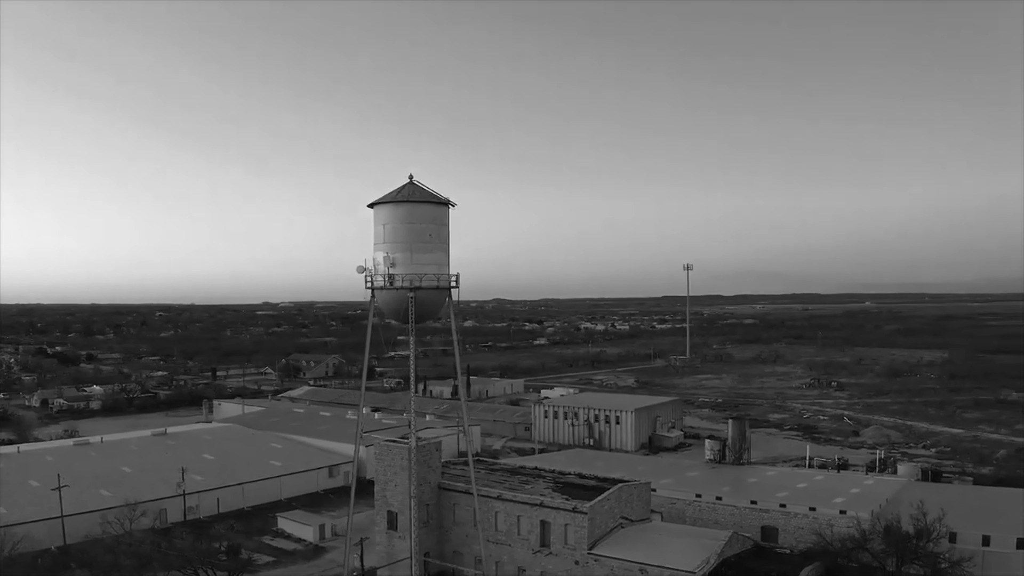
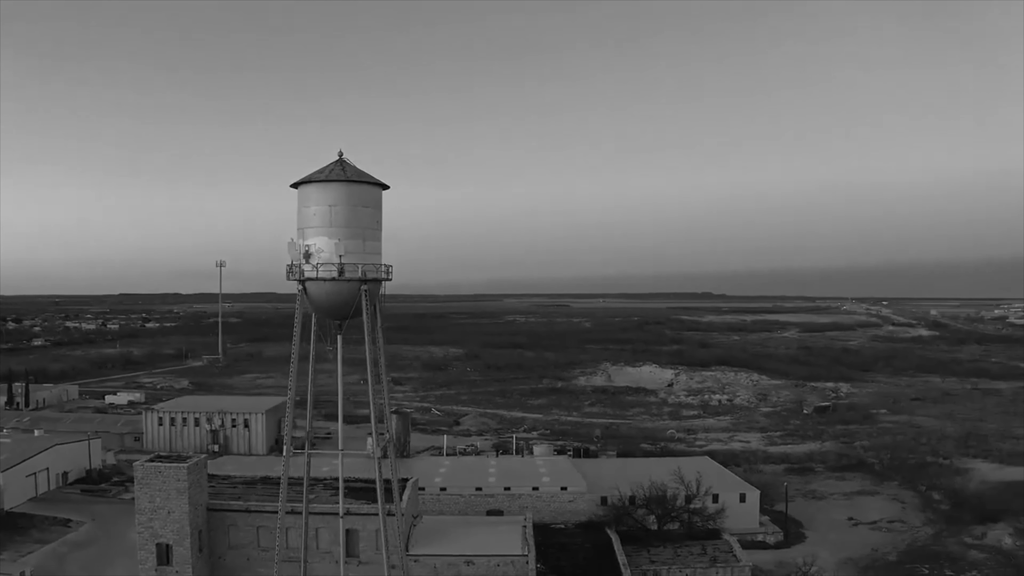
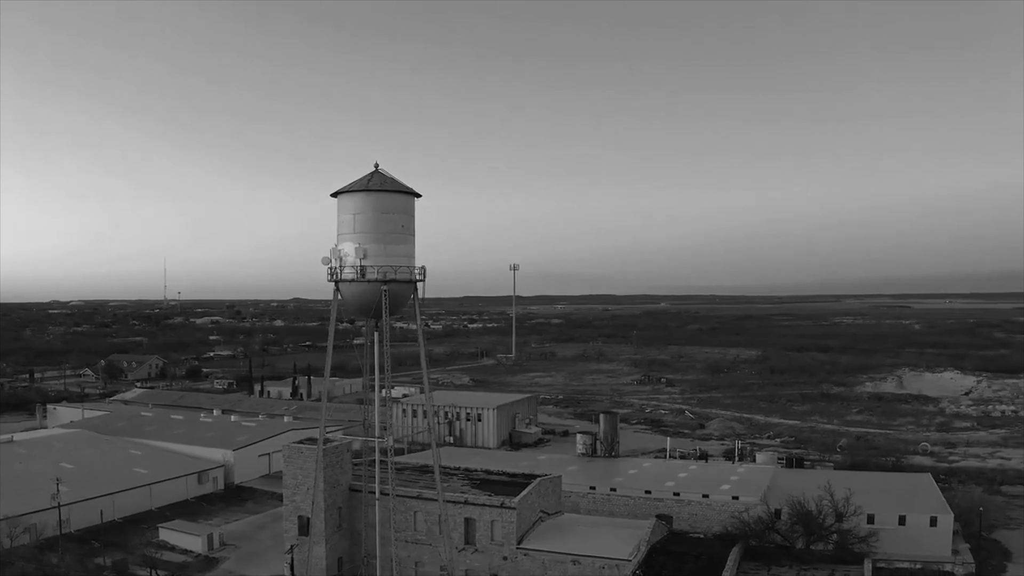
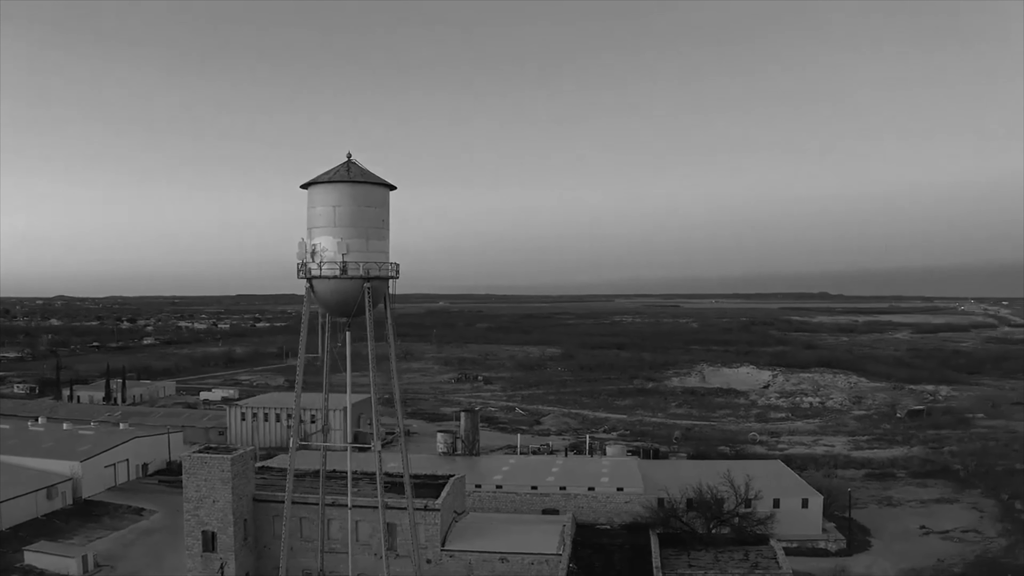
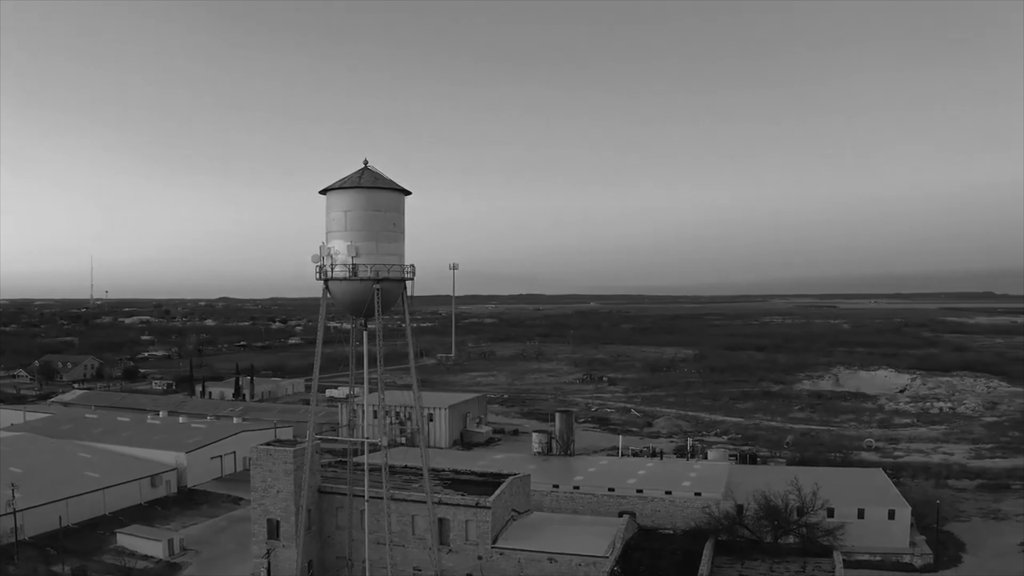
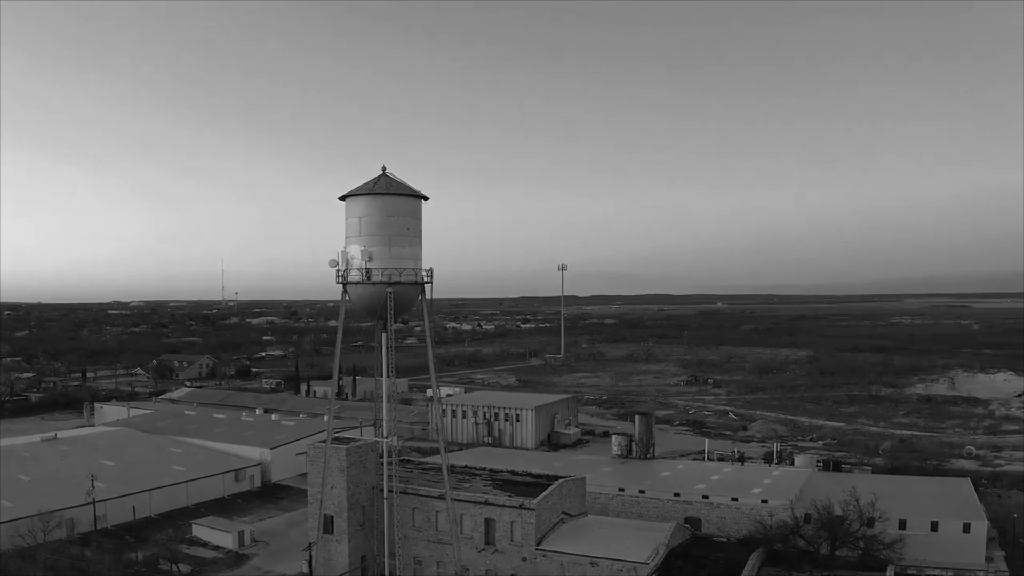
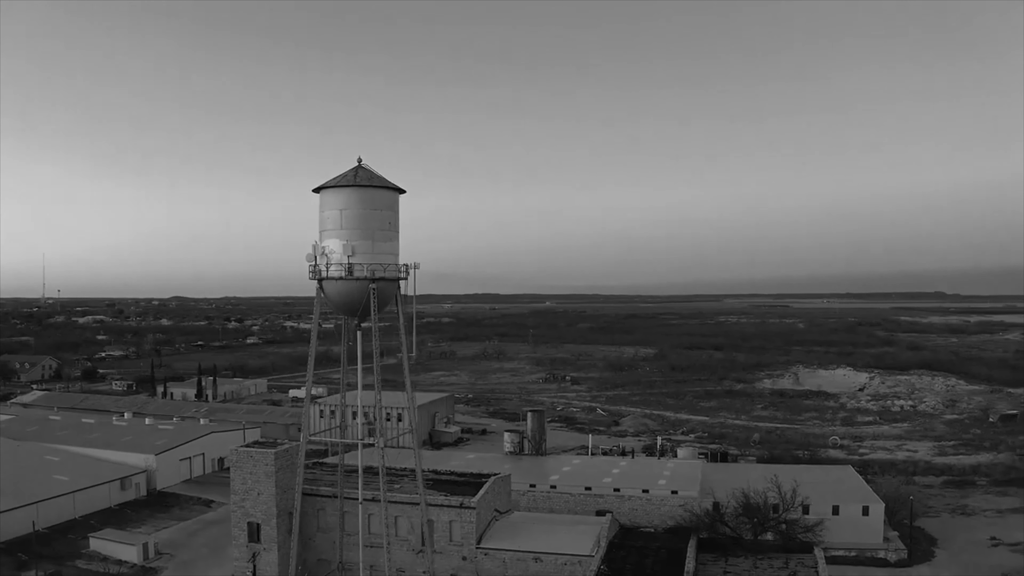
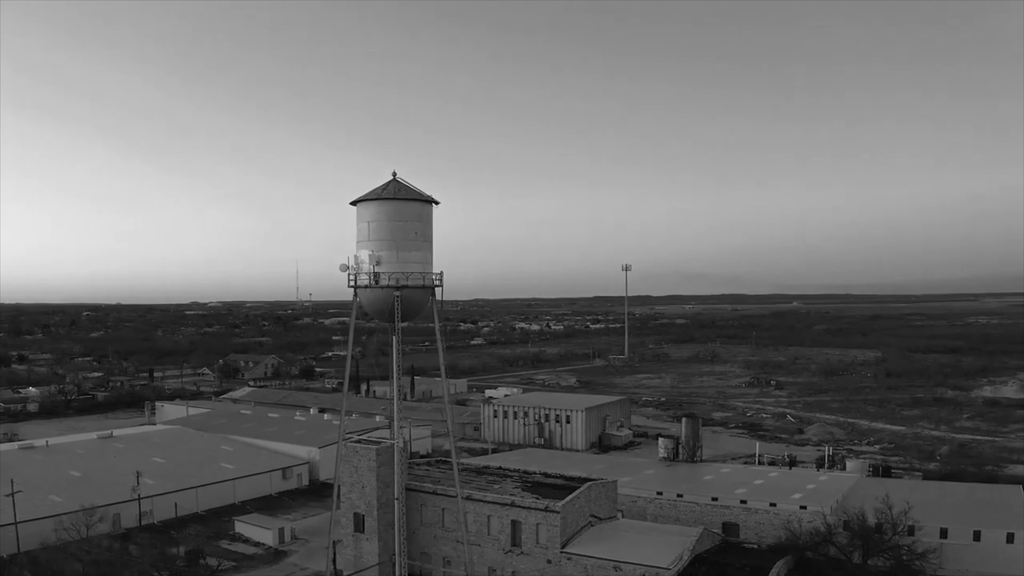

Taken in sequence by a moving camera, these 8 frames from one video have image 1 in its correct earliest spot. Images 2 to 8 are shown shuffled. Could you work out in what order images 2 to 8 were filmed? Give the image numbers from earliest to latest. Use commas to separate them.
8, 6, 3, 5, 7, 4, 2
